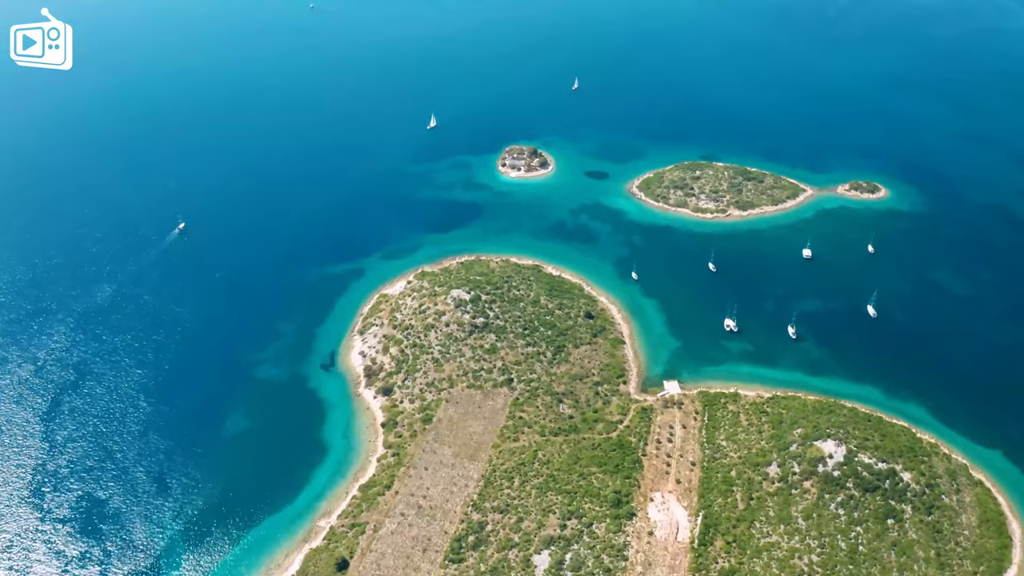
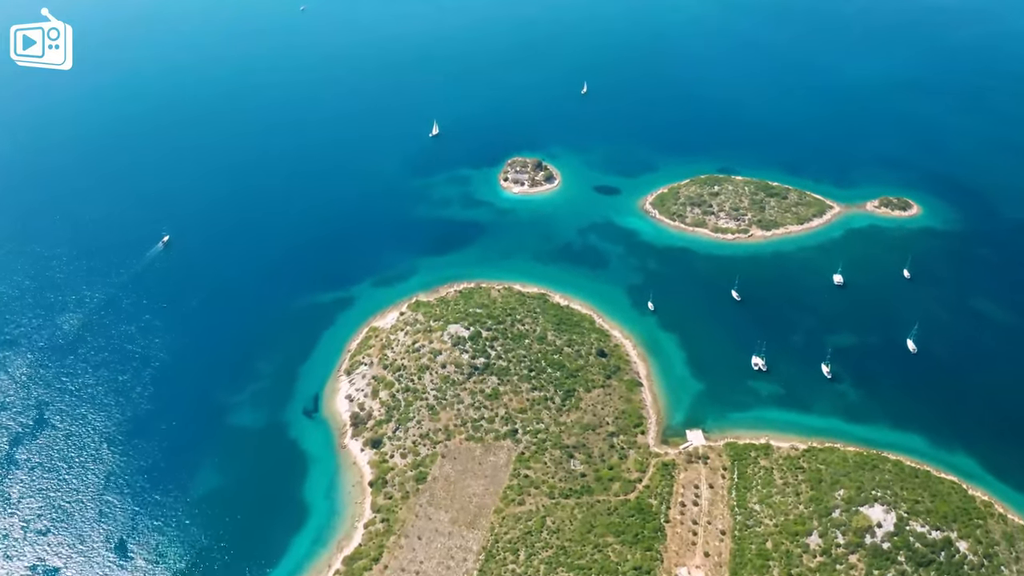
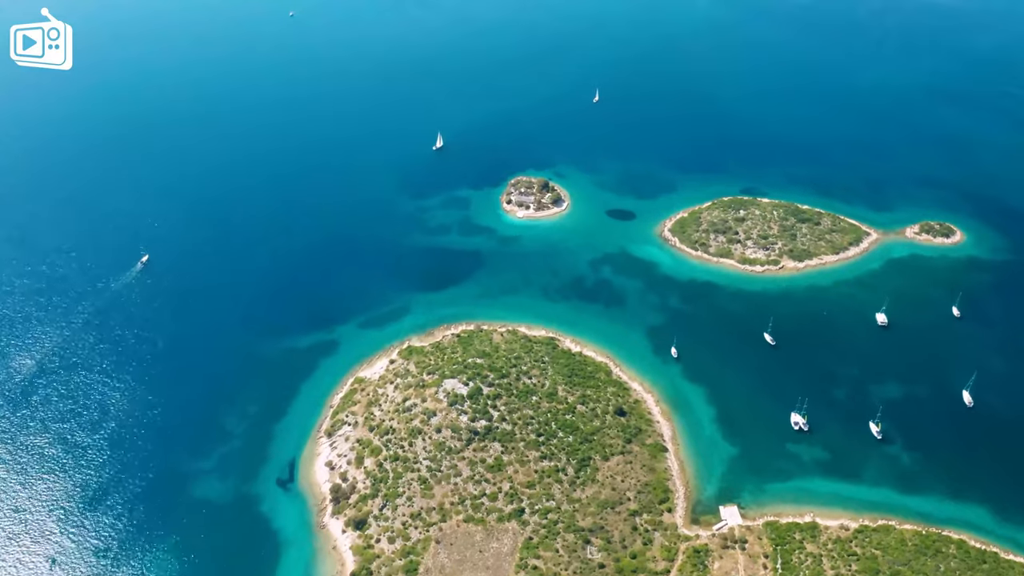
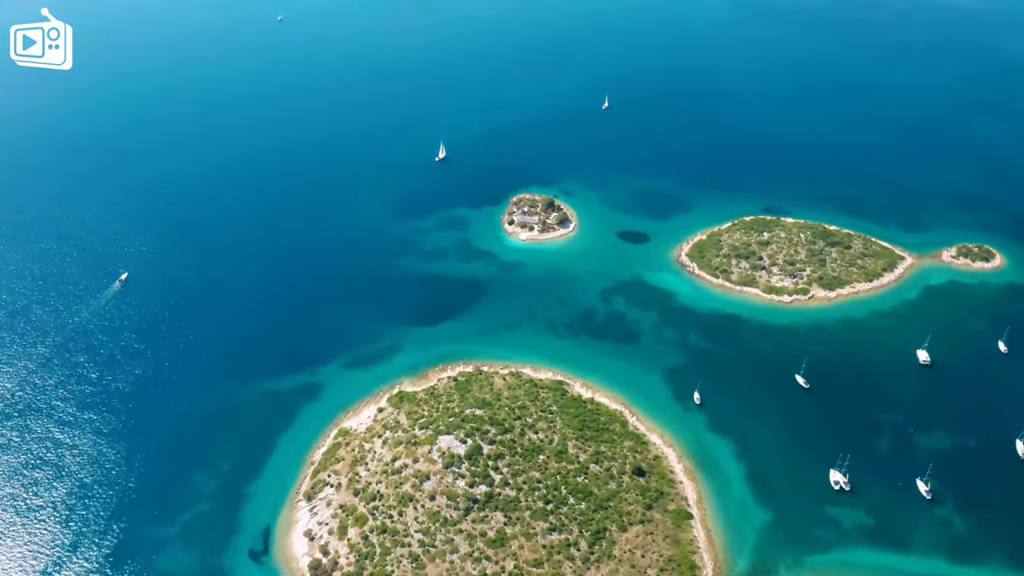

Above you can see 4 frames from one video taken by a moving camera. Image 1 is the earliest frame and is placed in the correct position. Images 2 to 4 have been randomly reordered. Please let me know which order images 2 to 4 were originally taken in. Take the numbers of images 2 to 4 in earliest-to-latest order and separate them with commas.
2, 3, 4
